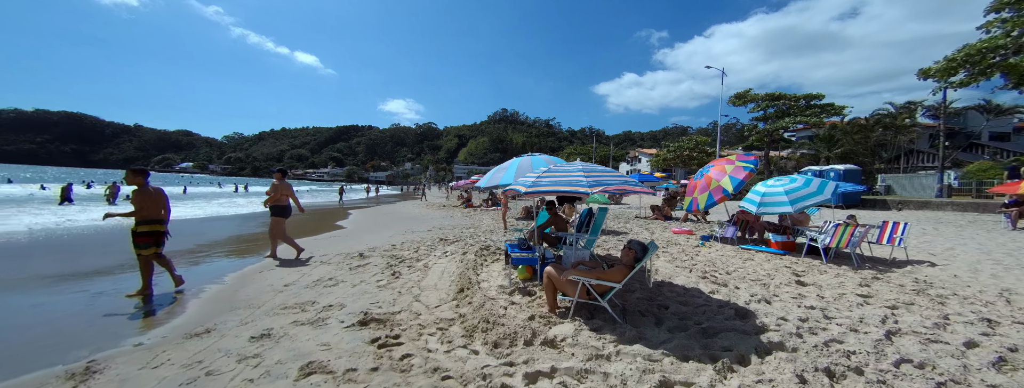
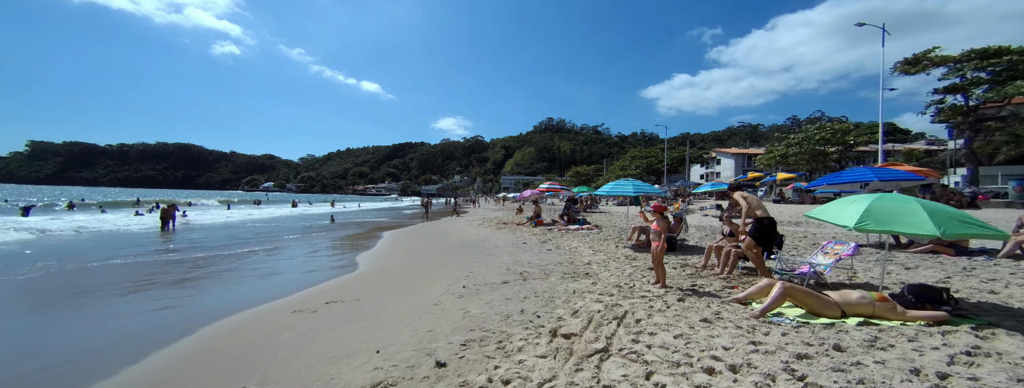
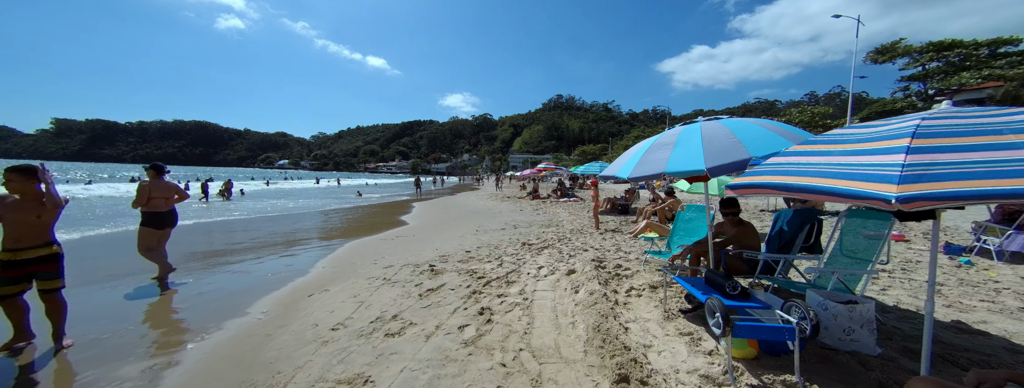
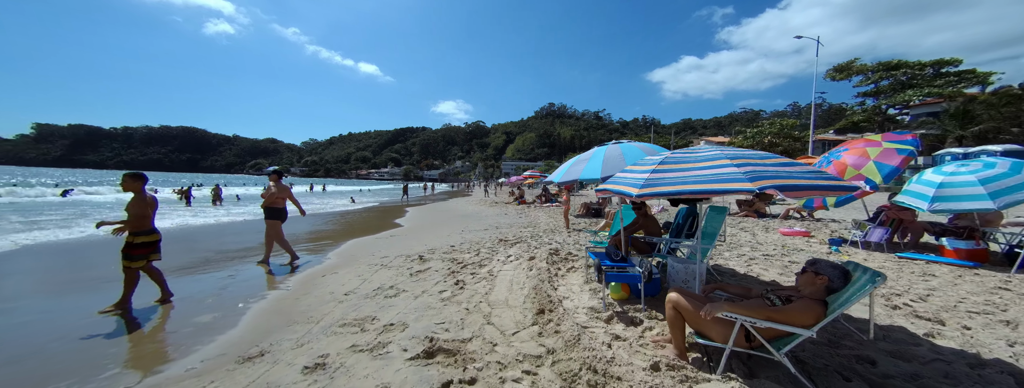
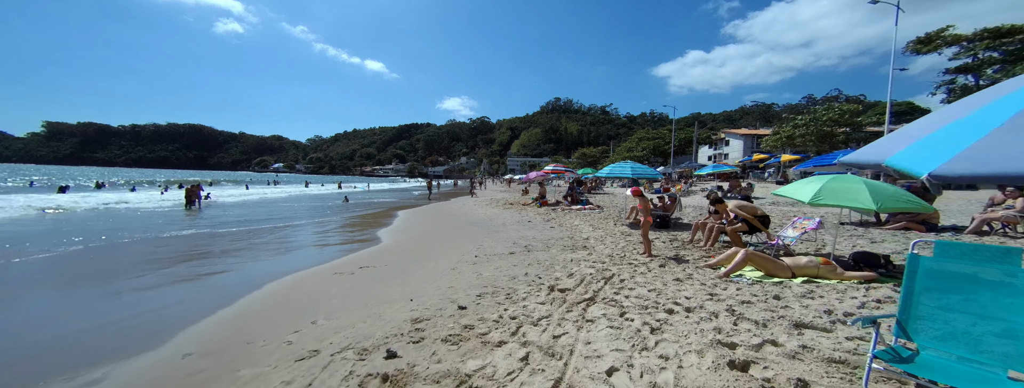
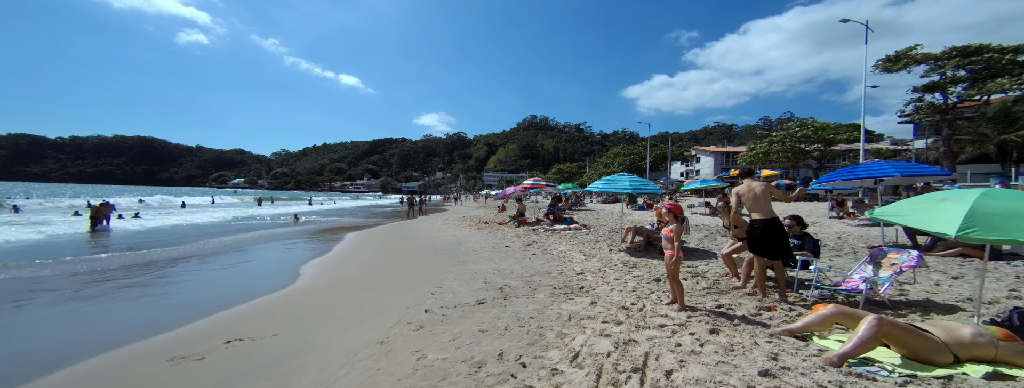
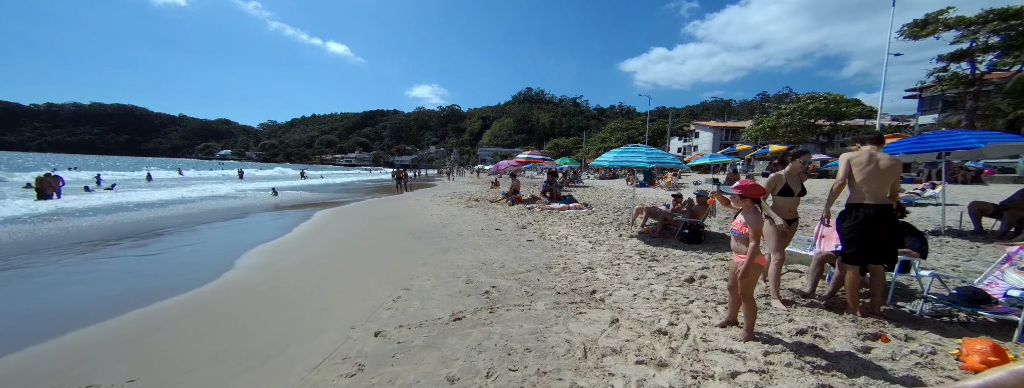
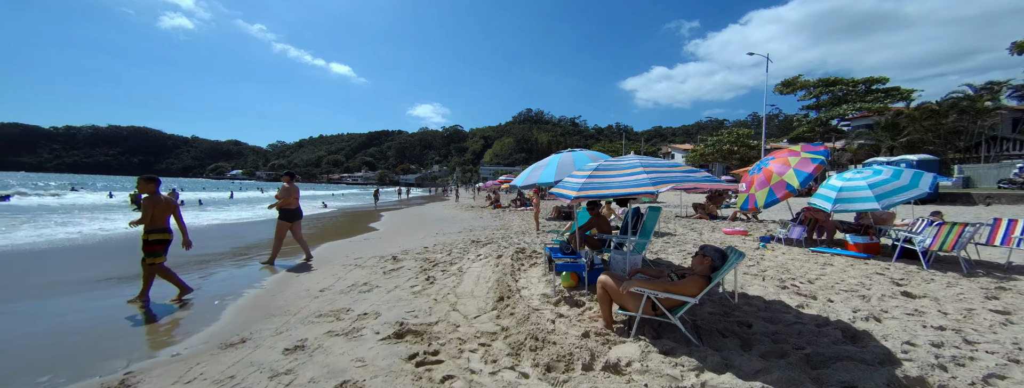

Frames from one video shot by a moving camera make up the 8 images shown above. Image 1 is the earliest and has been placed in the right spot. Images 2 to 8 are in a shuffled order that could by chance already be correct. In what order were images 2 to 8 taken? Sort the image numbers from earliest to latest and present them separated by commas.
8, 4, 3, 5, 2, 6, 7
